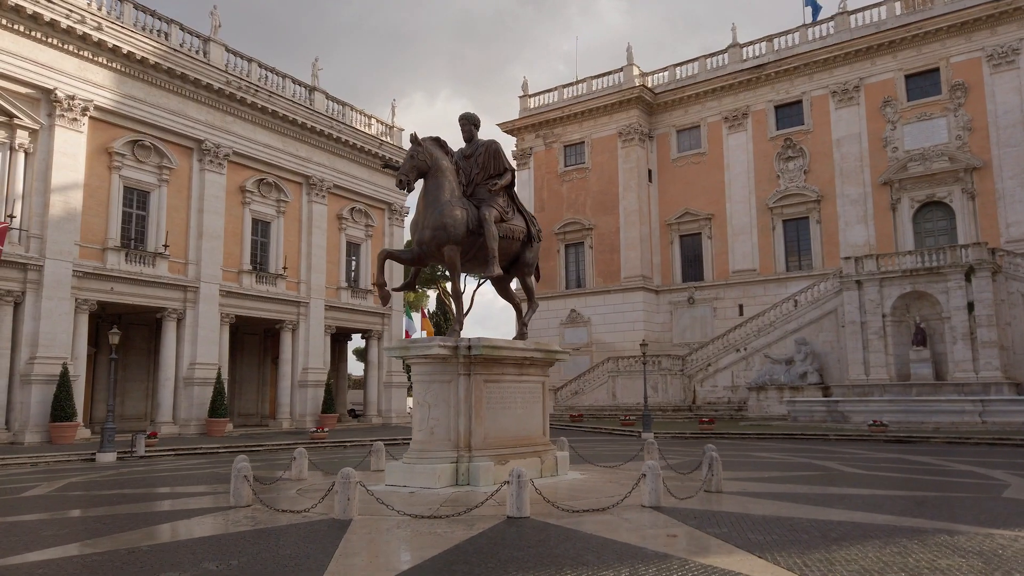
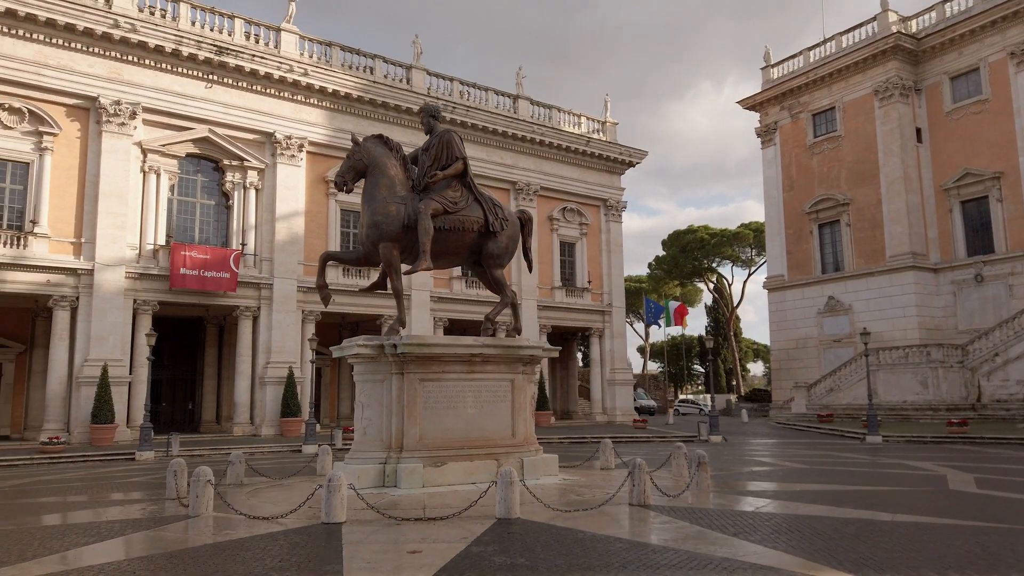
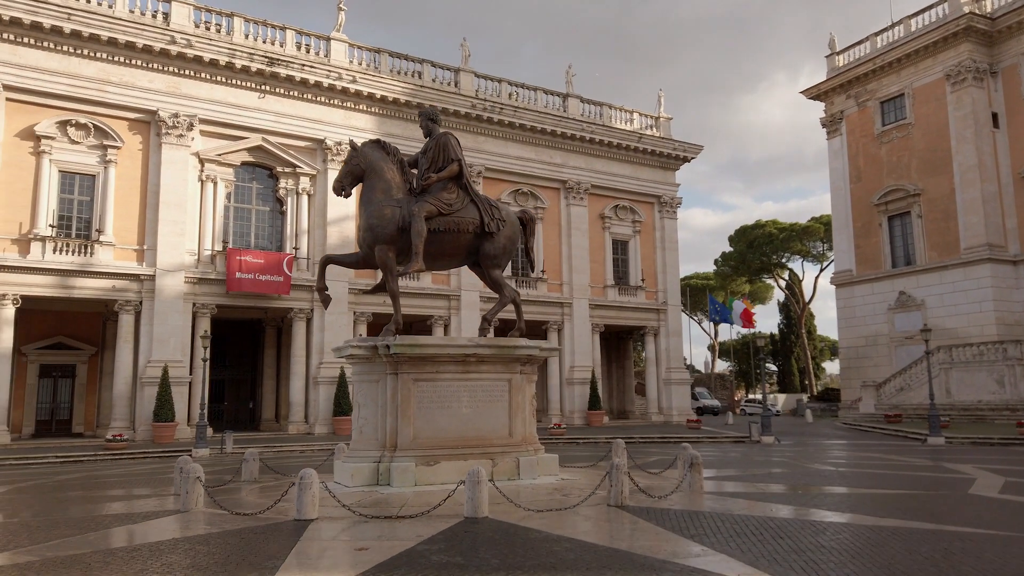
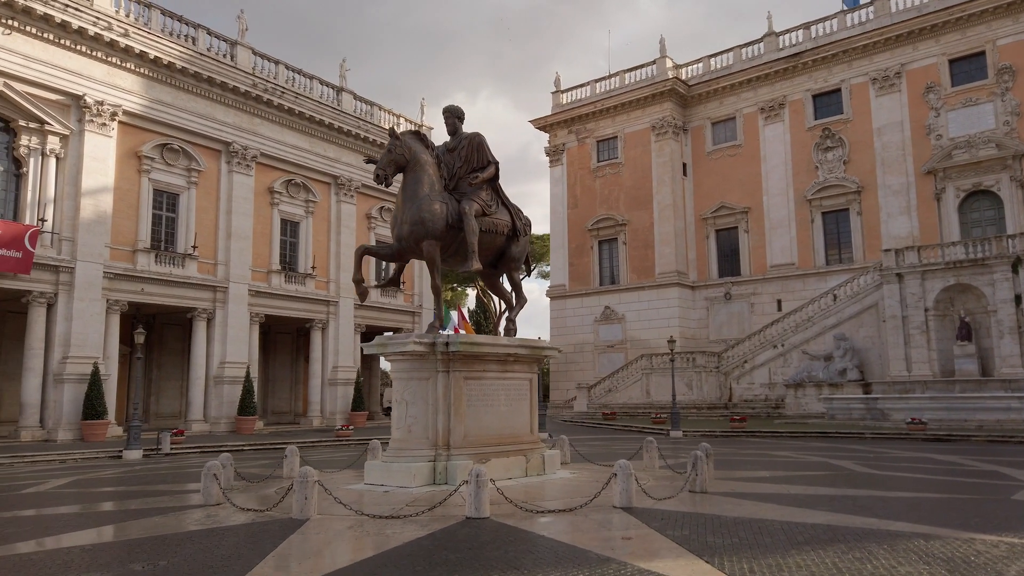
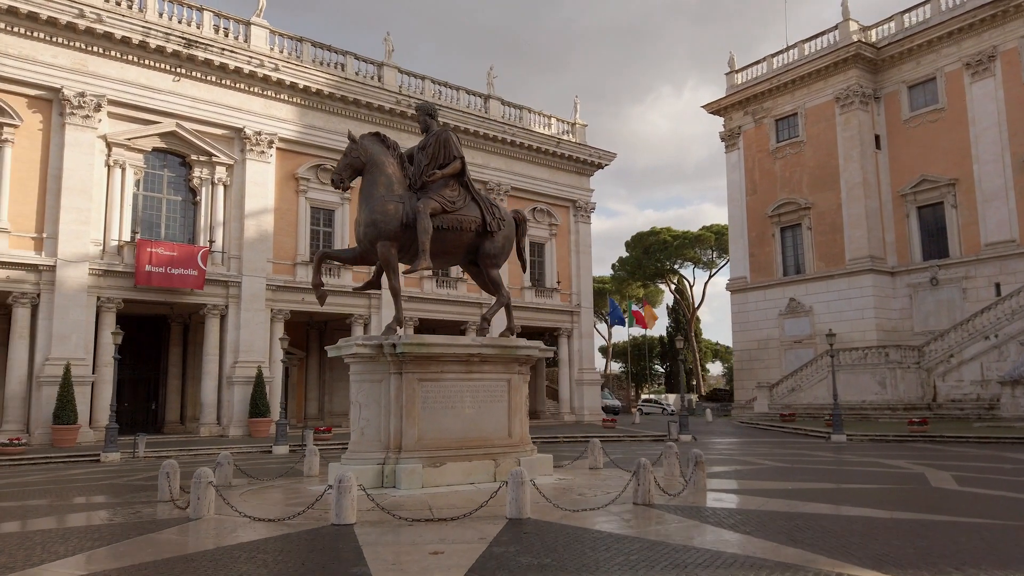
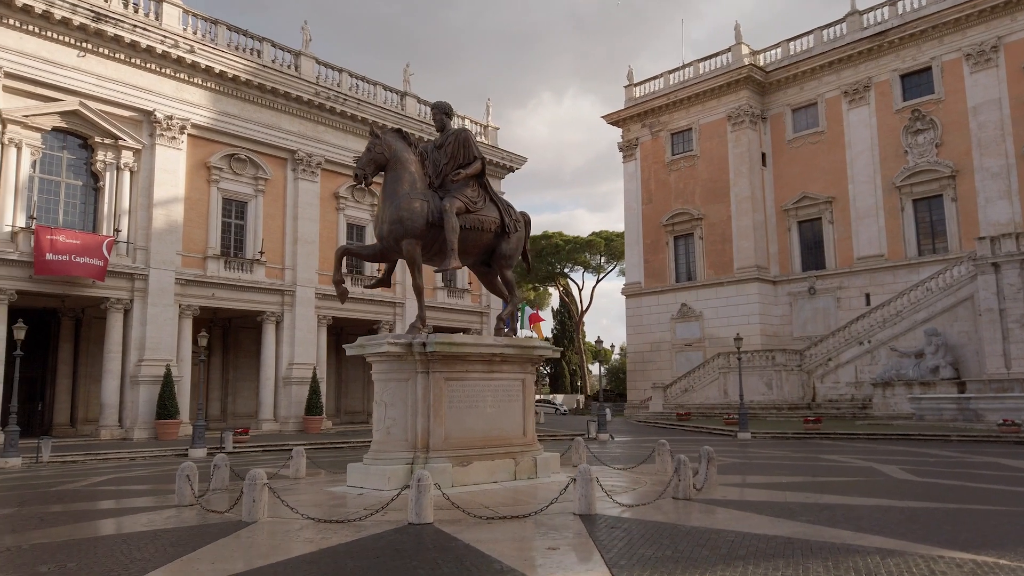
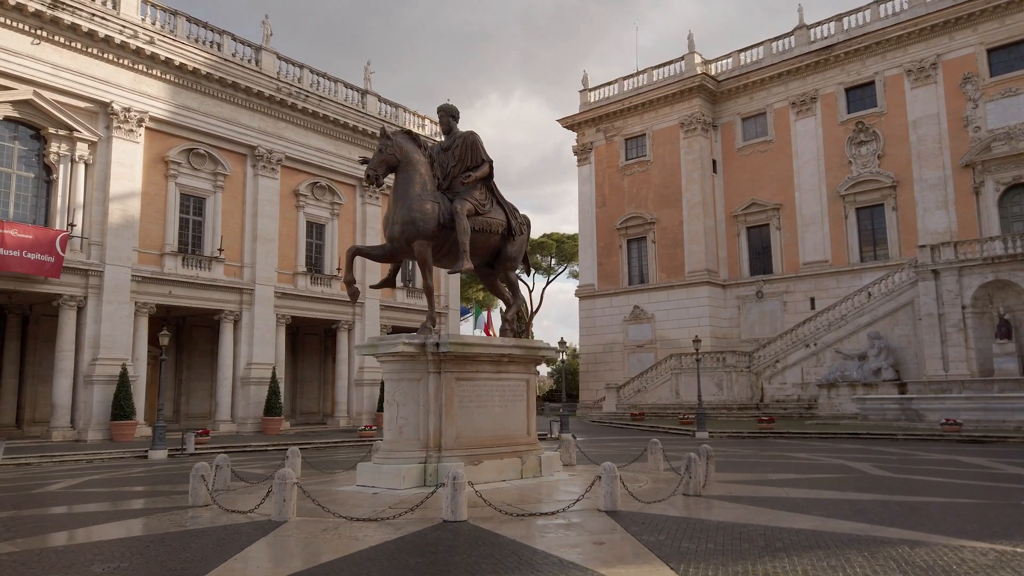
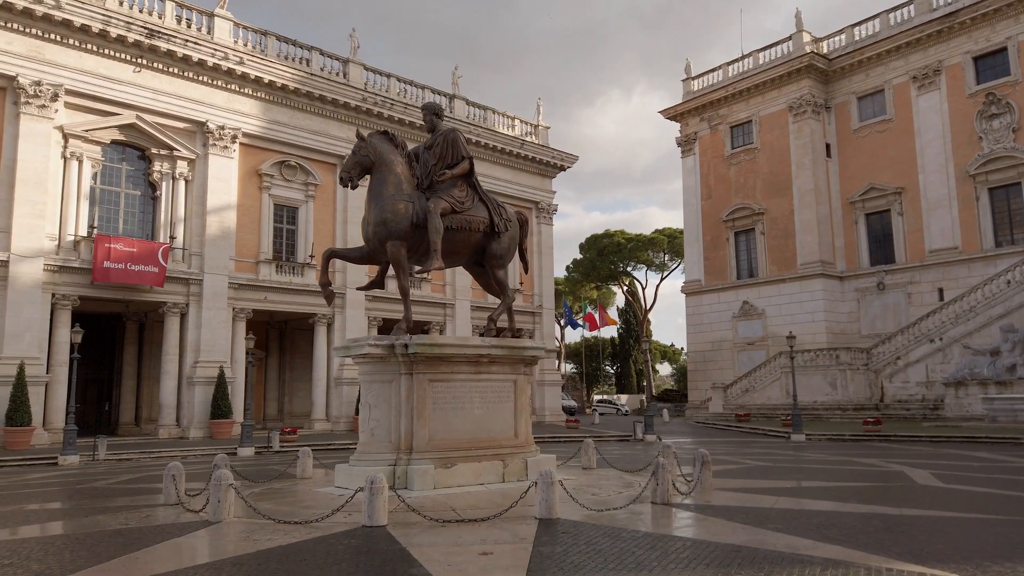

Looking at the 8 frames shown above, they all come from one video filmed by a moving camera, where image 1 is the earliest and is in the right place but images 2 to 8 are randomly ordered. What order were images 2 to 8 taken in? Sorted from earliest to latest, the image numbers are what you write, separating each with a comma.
4, 7, 6, 8, 5, 2, 3
